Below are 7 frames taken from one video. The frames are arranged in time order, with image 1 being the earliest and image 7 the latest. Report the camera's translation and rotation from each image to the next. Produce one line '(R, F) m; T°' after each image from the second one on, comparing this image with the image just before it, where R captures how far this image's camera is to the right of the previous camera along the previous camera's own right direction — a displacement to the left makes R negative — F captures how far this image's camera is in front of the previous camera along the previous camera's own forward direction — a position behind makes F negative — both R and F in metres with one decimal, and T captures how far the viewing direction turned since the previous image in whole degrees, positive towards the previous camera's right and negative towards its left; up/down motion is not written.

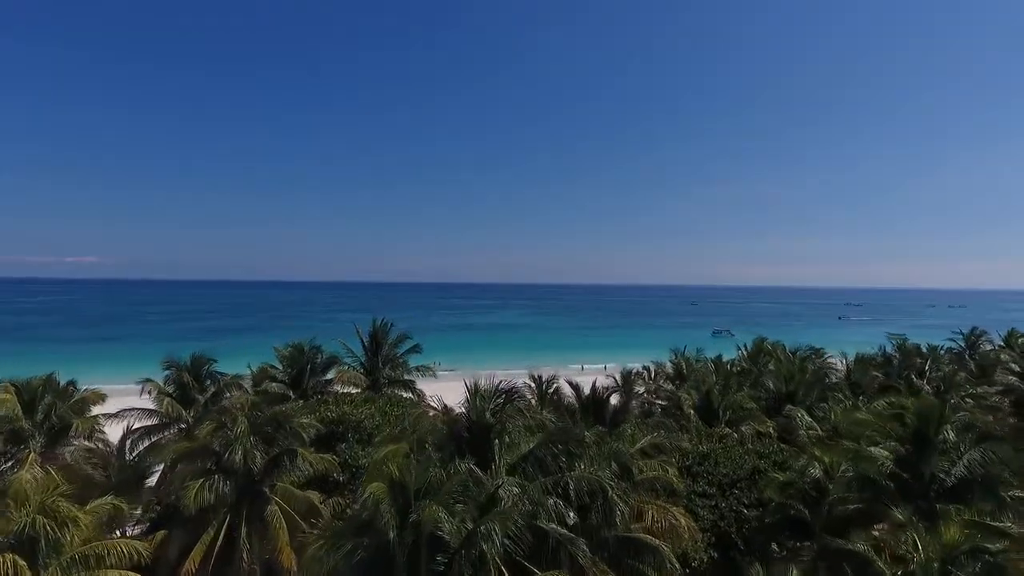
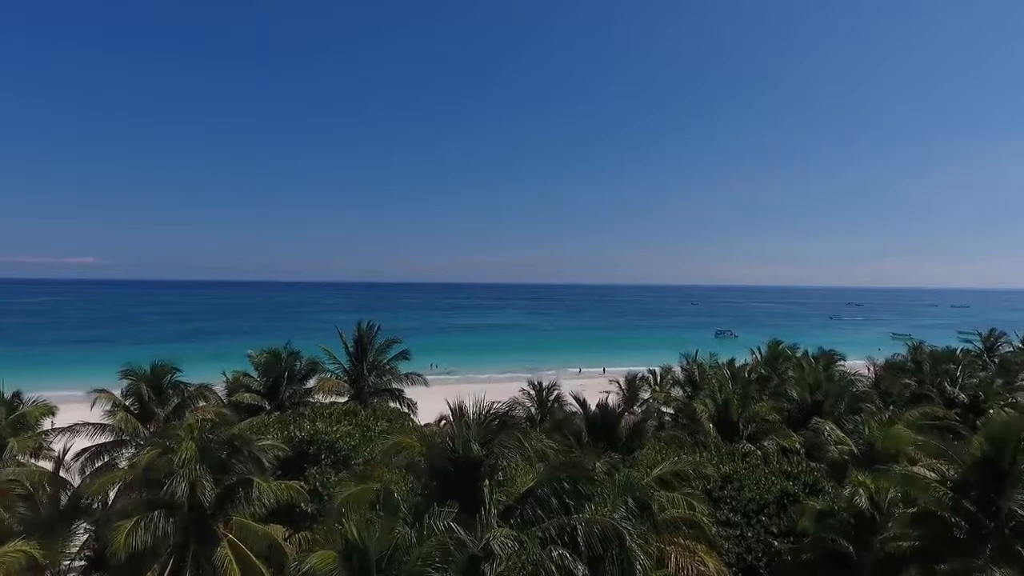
(+0.1, +1.6) m; 0°
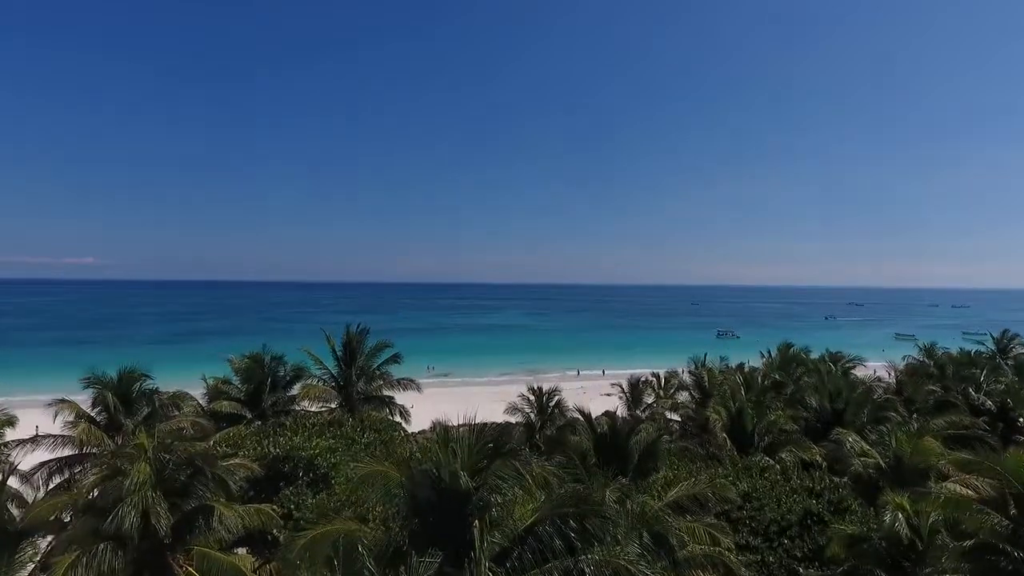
(0.0, +1.1) m; 0°
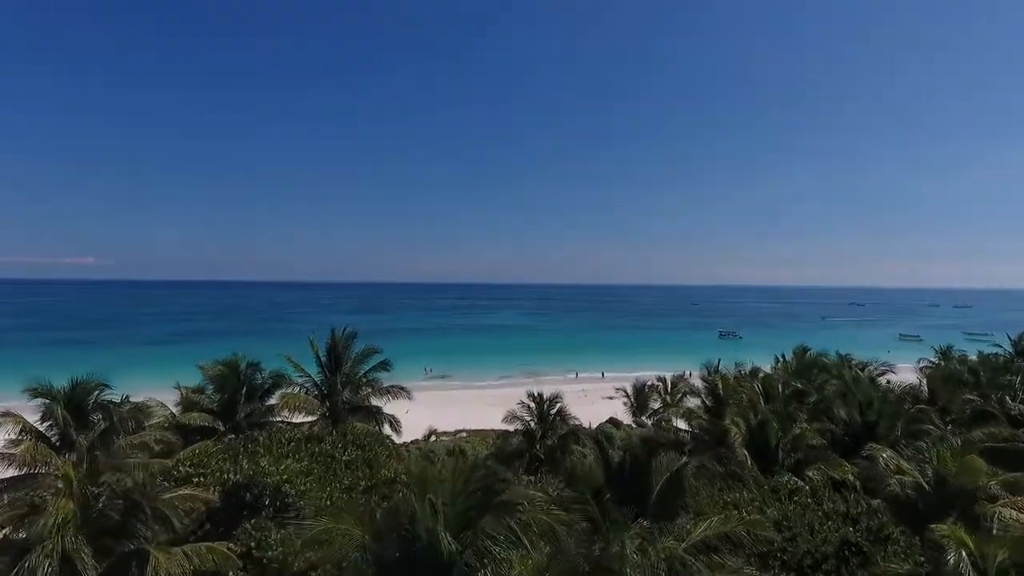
(0.0, +1.3) m; 0°
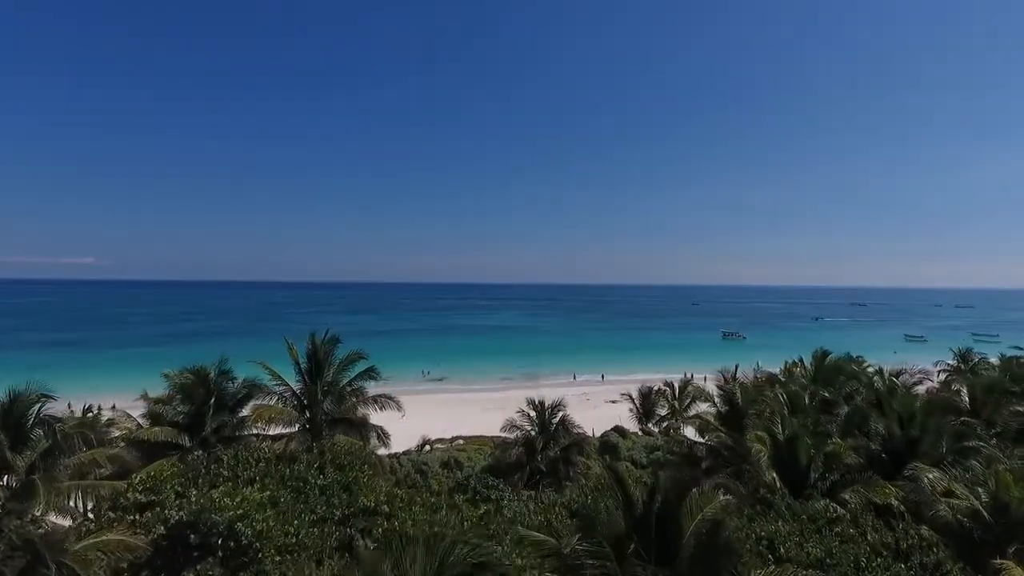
(0.0, +1.4) m; 0°
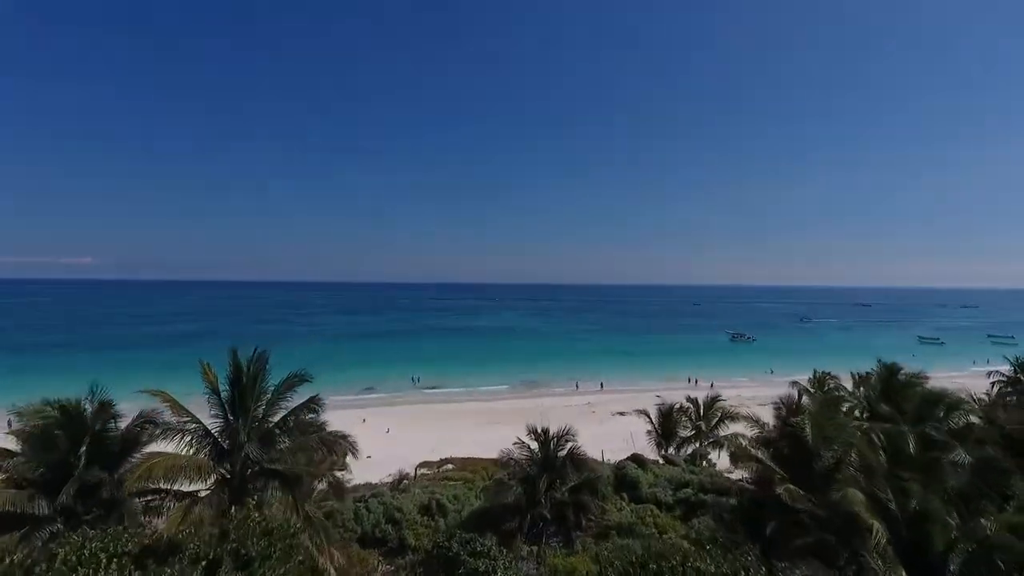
(+0.1, +3.8) m; 0°
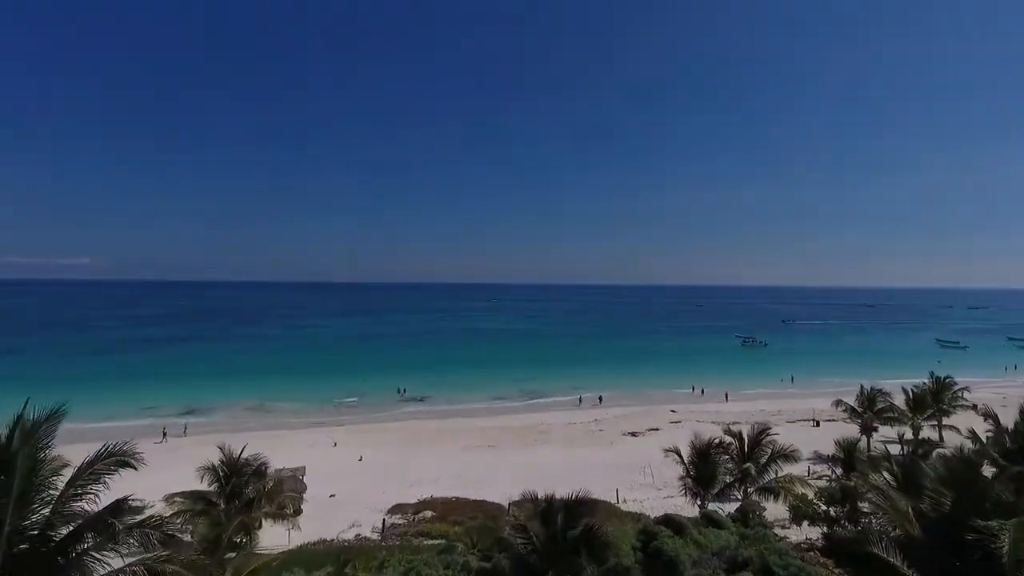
(+0.2, +4.9) m; 0°
